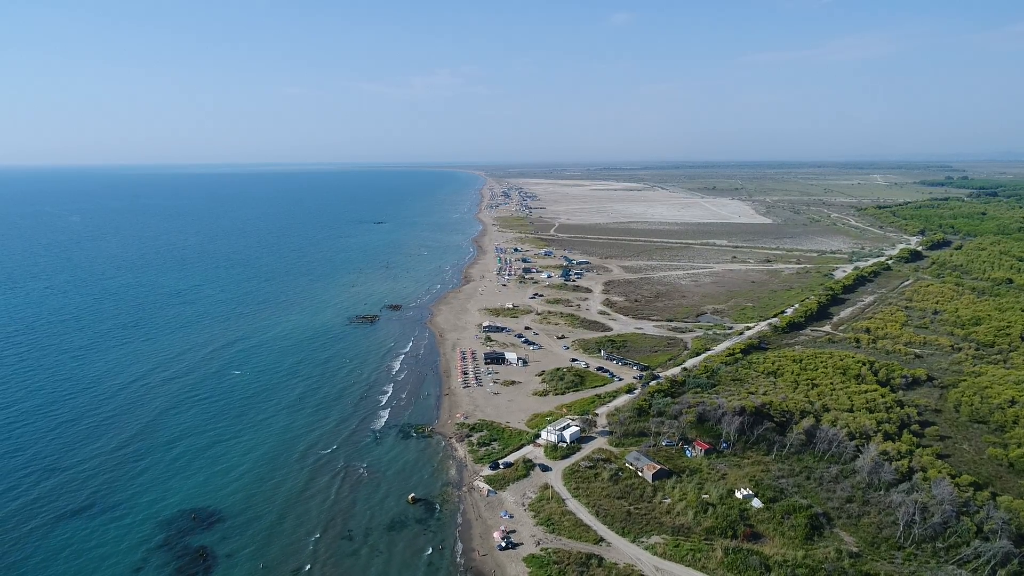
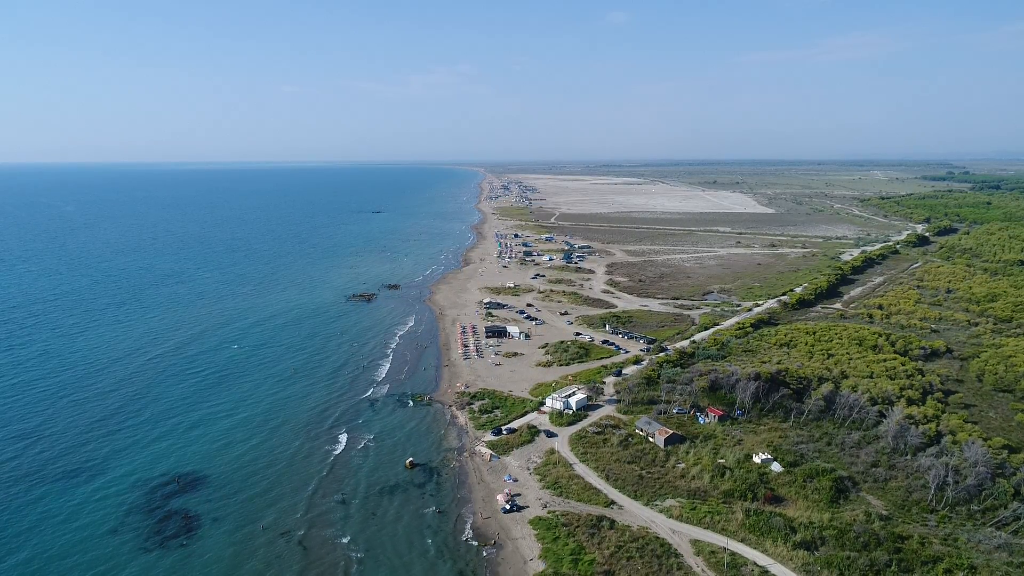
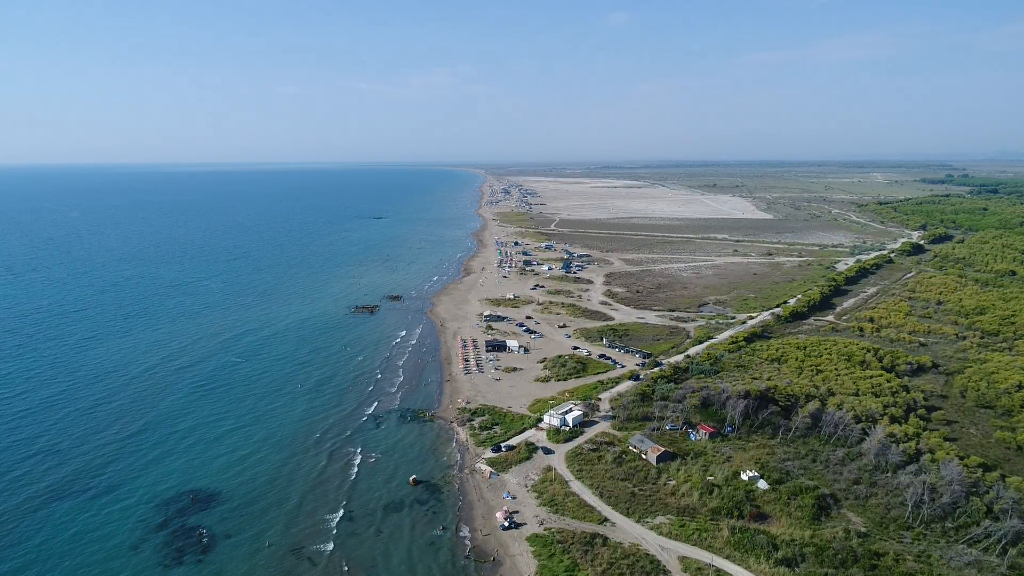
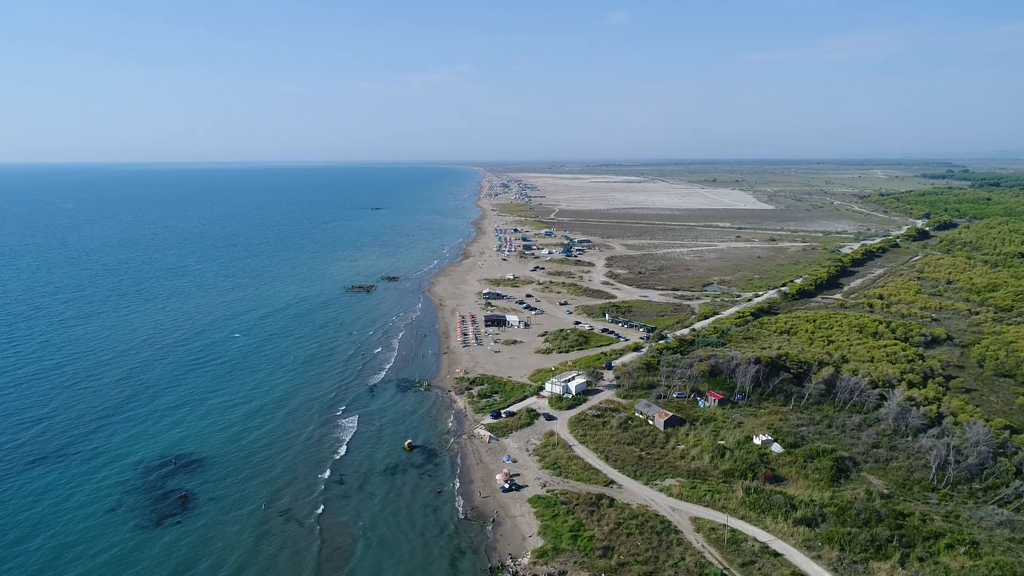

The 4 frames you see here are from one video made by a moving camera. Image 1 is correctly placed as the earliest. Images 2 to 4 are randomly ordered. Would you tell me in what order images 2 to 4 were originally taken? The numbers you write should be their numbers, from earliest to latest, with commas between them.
3, 2, 4
